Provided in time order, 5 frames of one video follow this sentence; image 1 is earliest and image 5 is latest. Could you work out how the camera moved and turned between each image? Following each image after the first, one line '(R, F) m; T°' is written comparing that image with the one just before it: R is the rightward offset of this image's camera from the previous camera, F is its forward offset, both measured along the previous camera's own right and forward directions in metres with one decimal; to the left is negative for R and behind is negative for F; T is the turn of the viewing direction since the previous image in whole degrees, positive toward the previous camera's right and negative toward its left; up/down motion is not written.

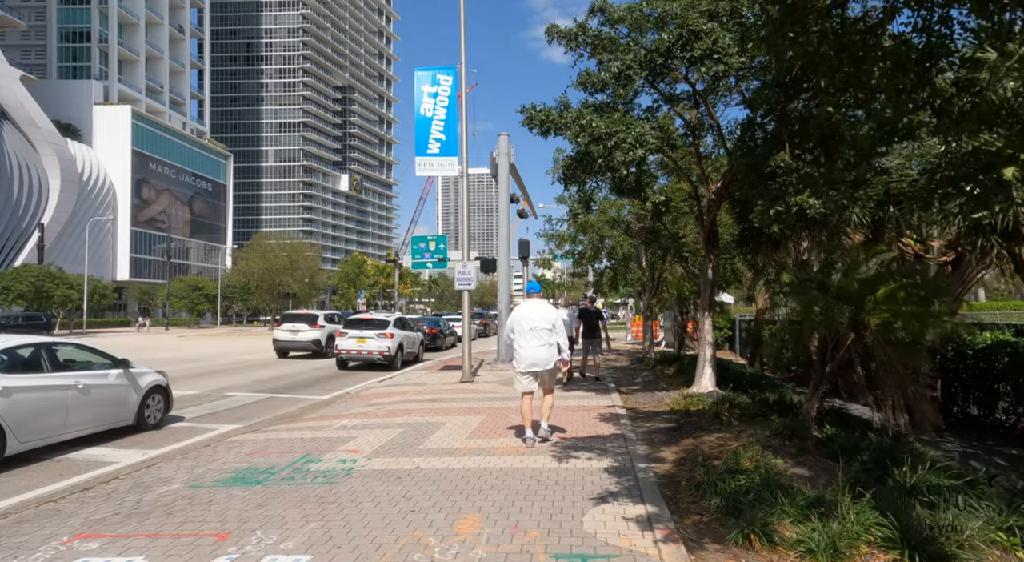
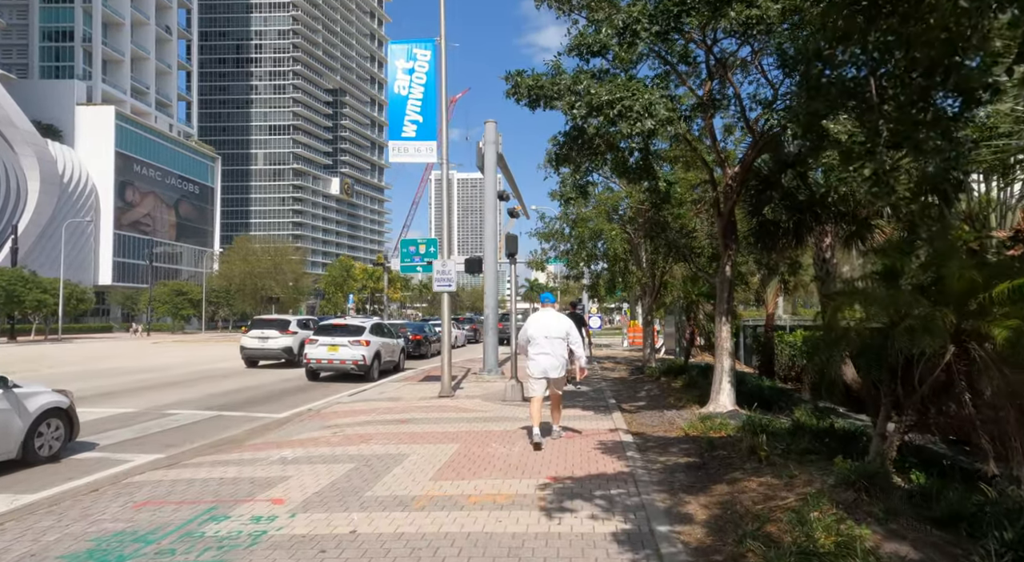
(+0.1, +1.7) m; +1°
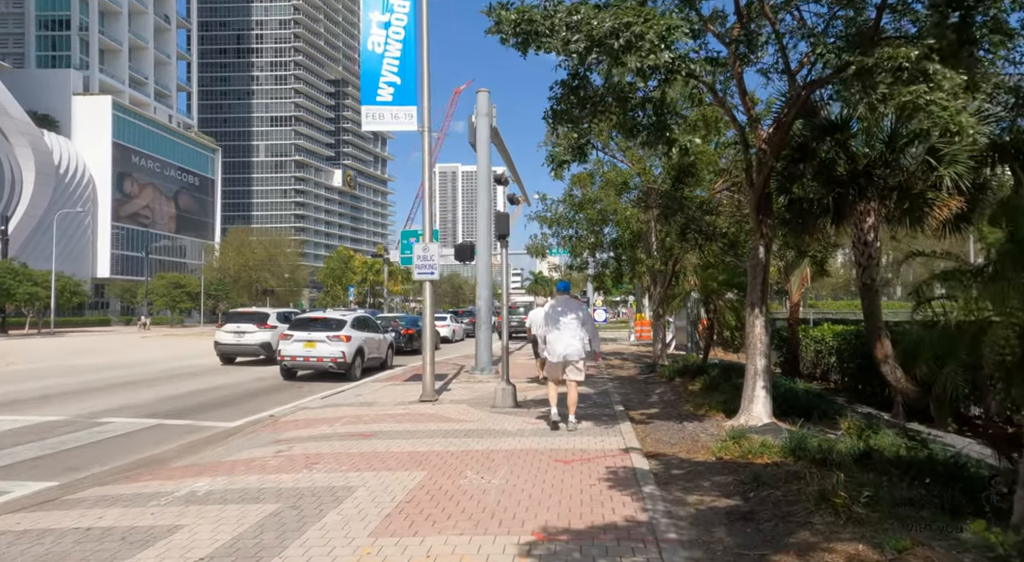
(+0.2, +1.7) m; 0°
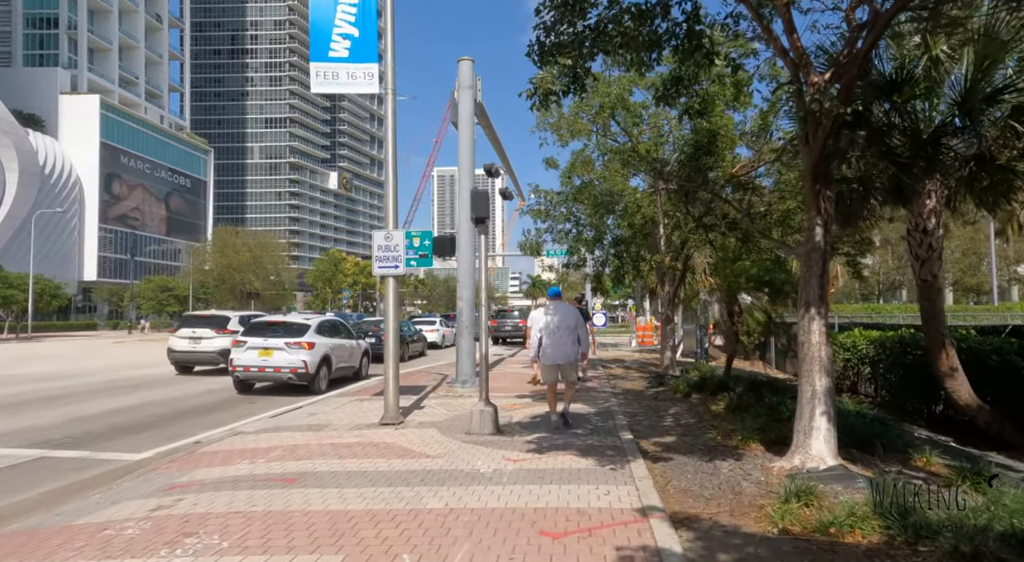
(+0.2, +2.0) m; 0°
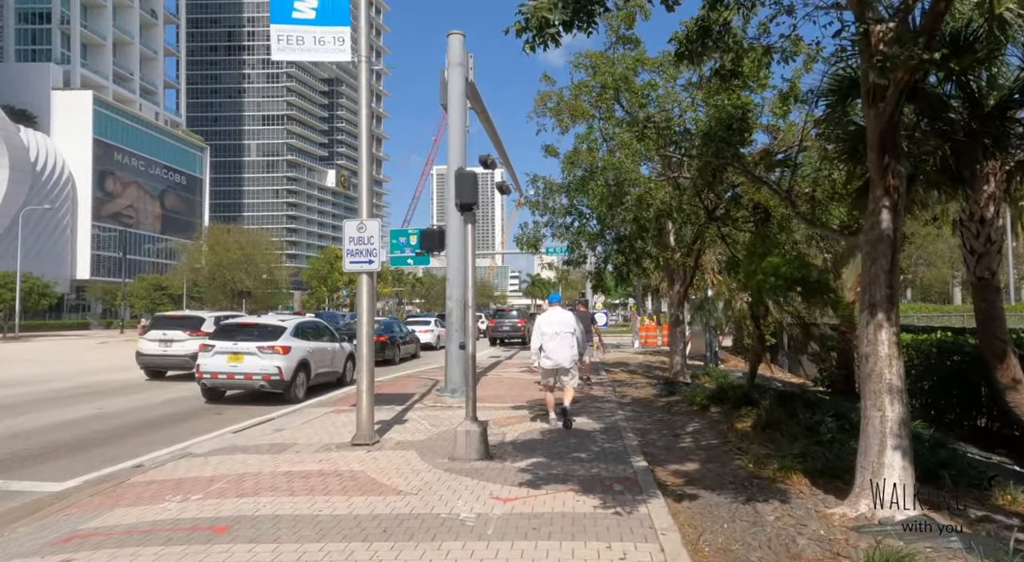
(+0.1, +1.2) m; 0°
